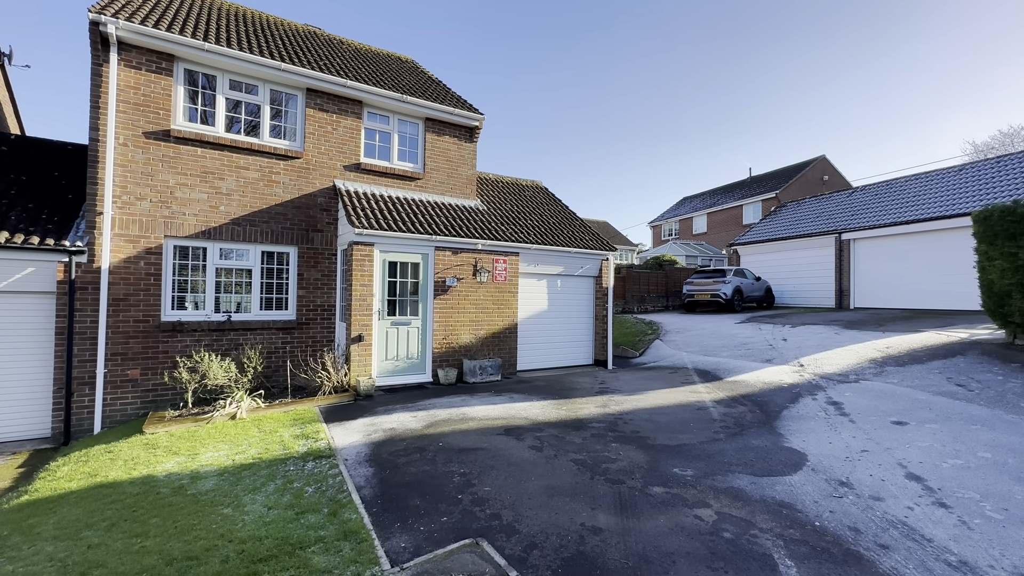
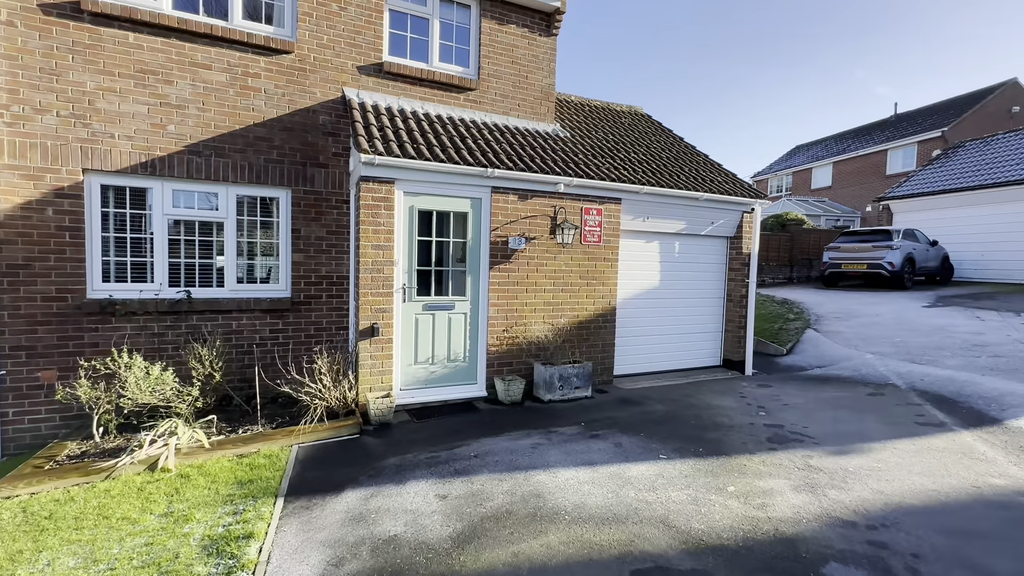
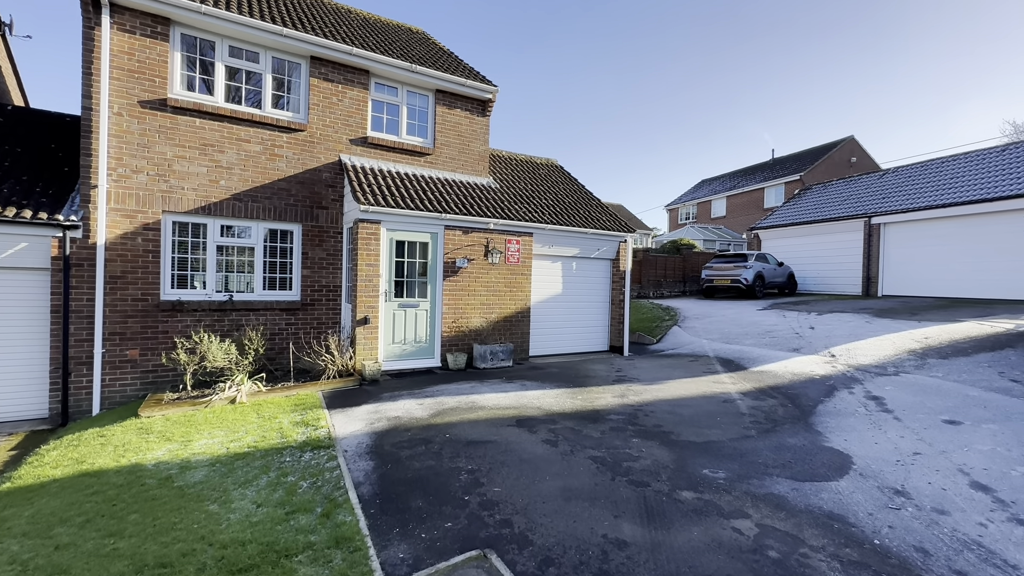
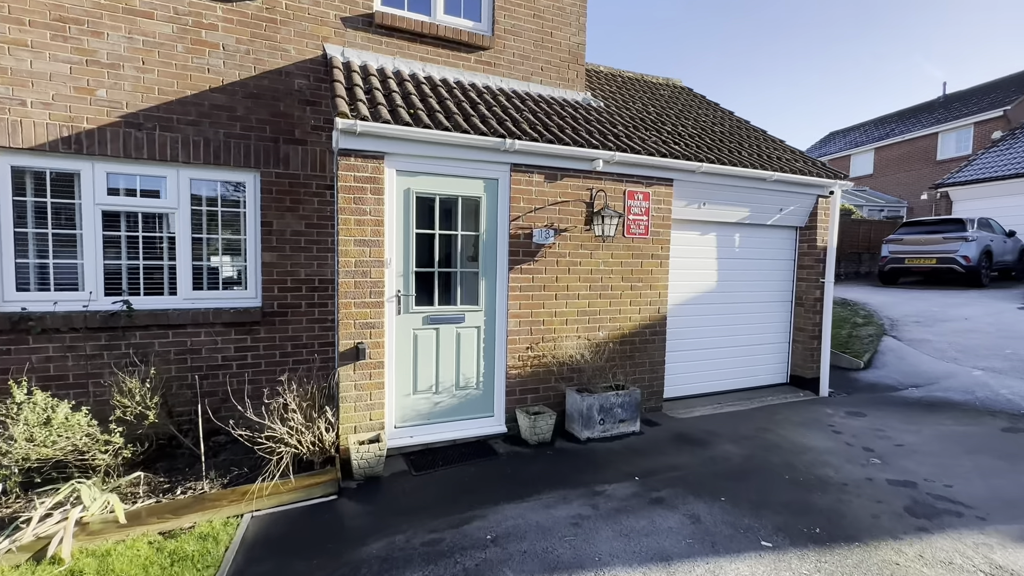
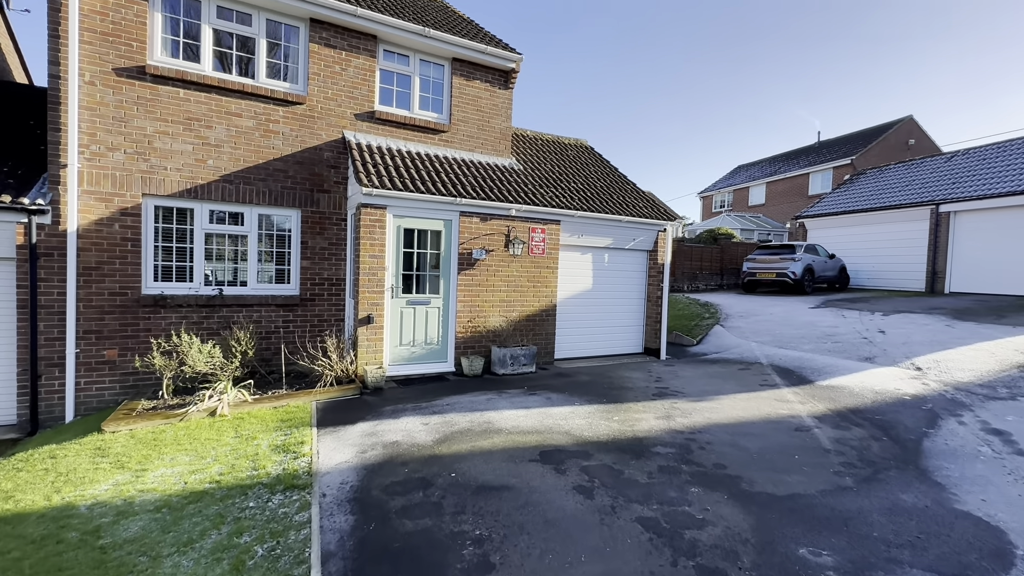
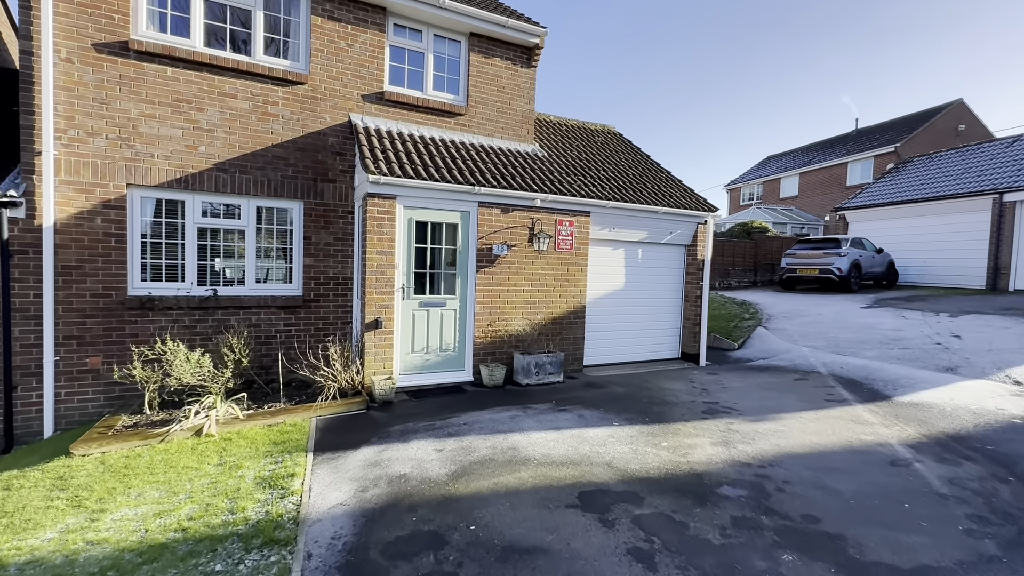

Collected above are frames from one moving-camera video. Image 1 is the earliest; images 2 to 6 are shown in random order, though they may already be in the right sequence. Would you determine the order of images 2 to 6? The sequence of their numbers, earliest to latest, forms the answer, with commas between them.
3, 5, 6, 2, 4
